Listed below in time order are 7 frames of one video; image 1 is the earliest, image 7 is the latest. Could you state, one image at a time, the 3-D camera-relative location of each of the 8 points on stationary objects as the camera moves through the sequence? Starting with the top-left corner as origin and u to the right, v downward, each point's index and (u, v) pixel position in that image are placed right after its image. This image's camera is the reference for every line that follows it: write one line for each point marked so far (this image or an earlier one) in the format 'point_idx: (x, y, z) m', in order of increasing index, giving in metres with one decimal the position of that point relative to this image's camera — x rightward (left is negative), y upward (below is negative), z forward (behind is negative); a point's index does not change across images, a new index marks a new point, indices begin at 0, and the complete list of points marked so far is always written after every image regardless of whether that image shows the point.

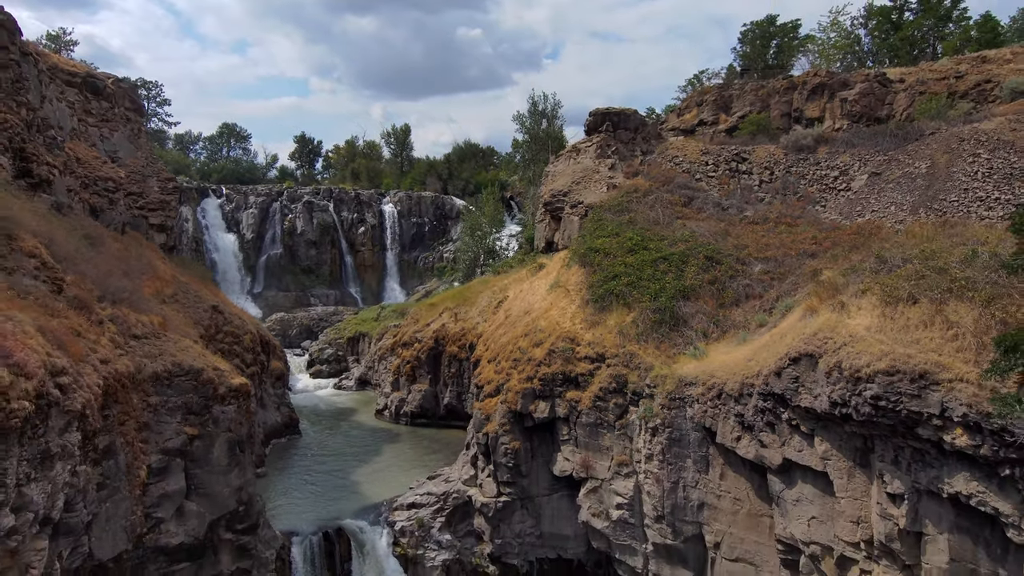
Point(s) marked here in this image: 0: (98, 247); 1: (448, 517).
0: (-11.1, +1.1, +14.1) m
1: (-2.0, -7.3, +16.6) m
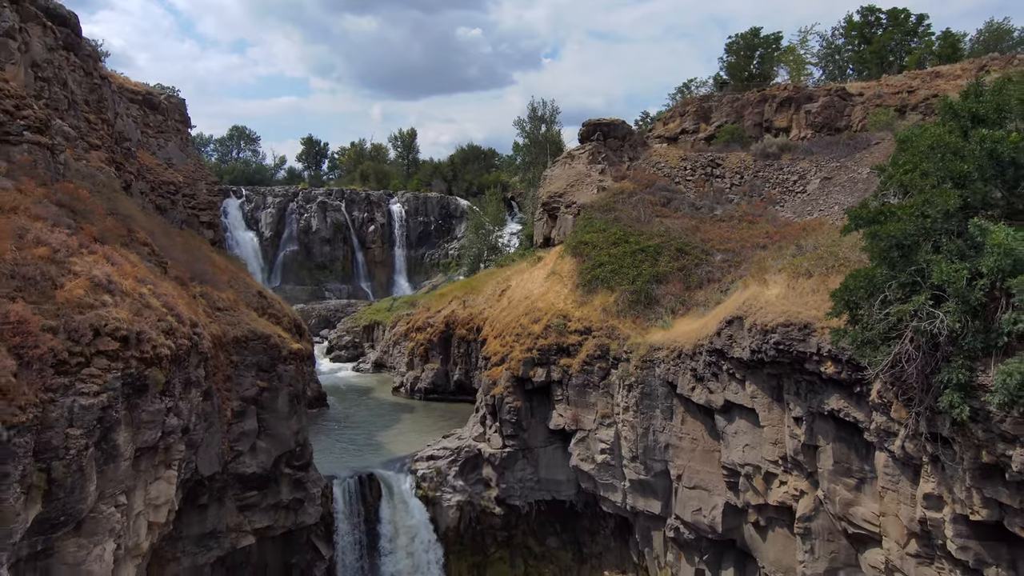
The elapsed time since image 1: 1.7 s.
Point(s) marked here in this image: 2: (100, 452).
0: (-11.0, +1.6, +17.3) m
1: (-1.9, -6.8, +19.8) m
2: (-6.8, -2.7, +8.6) m
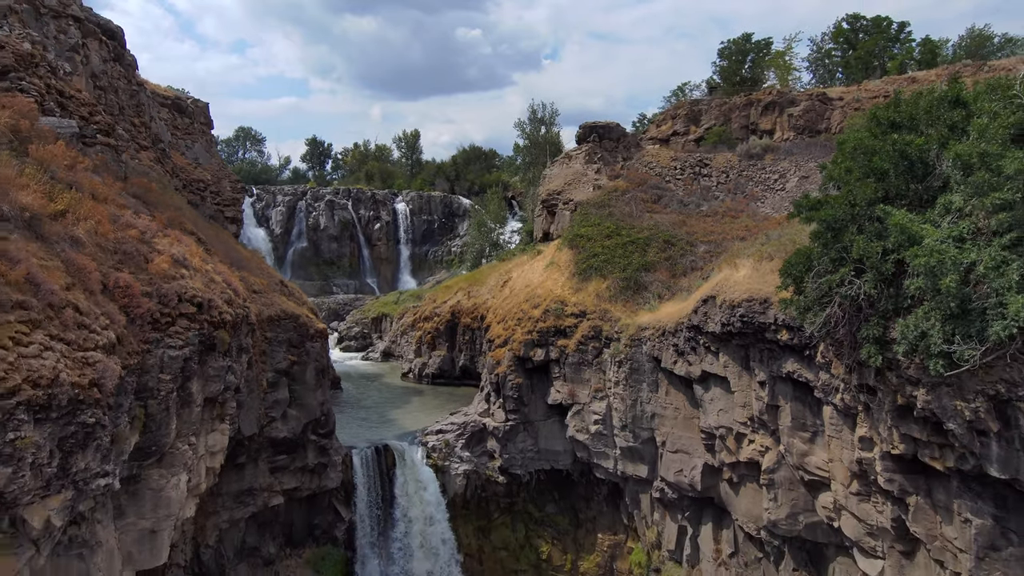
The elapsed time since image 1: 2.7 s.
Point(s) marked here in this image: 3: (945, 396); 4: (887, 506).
0: (-10.9, +2.1, +19.3) m
1: (-1.9, -6.3, +21.7) m
2: (-6.7, -2.2, +10.5) m
3: (+7.6, -1.9, +9.2) m
4: (+8.3, -4.8, +11.5) m
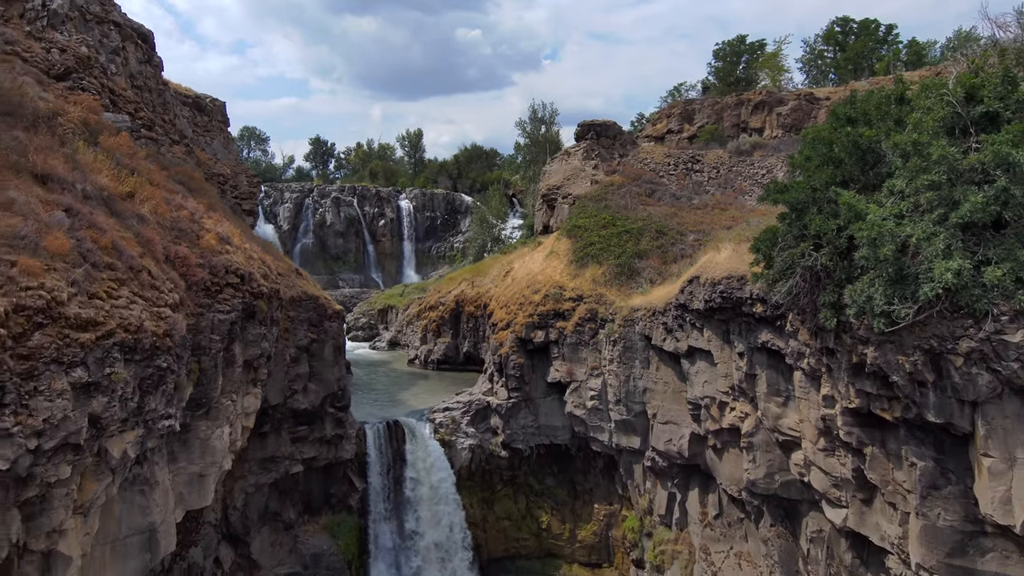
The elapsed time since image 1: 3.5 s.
0: (-10.8, +2.7, +20.8) m
1: (-1.8, -5.7, +23.2) m
2: (-6.6, -1.6, +12.0) m
3: (+7.7, -1.3, +10.7) m
4: (+8.4, -4.3, +13.0) m
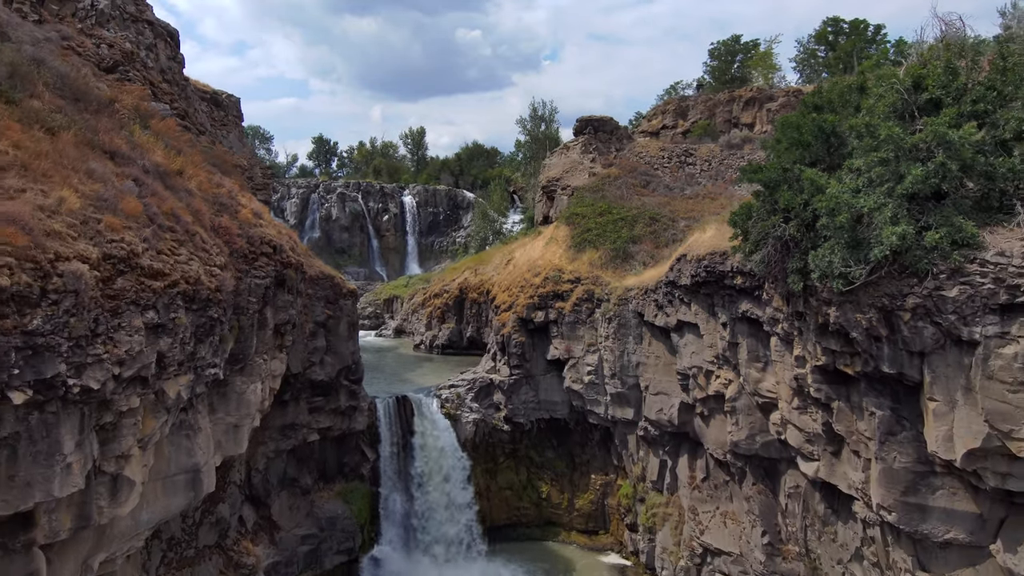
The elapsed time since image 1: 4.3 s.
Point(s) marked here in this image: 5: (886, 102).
0: (-10.8, +3.5, +22.2) m
1: (-1.7, -4.9, +24.6) m
2: (-6.5, -0.8, +13.4) m
3: (+7.8, -0.5, +12.1) m
4: (+8.5, -3.5, +14.5) m
5: (+8.4, +4.2, +11.8) m
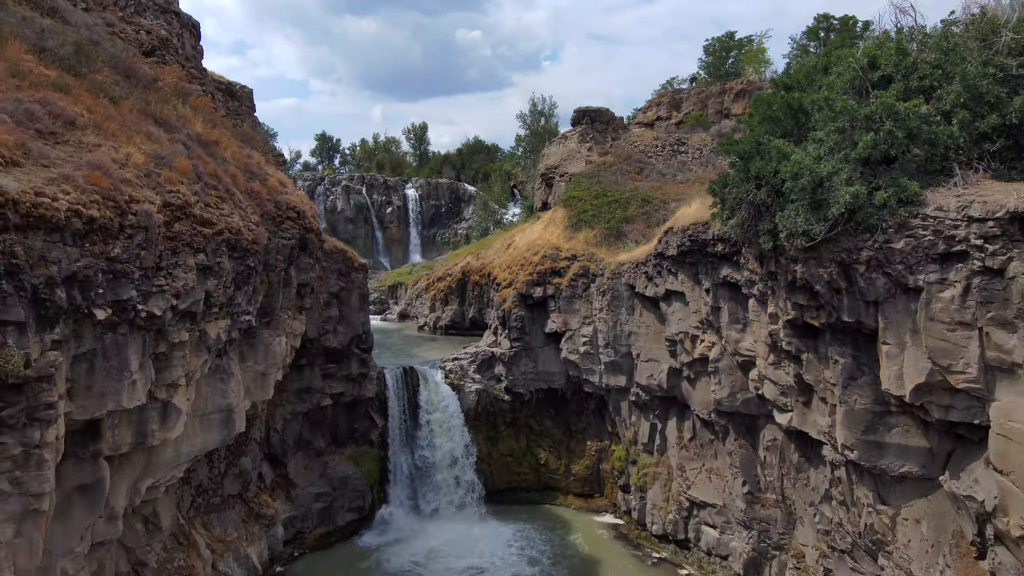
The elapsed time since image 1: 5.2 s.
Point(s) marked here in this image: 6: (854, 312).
0: (-10.7, +4.5, +23.7) m
1: (-1.7, -3.8, +26.1) m
2: (-6.5, +0.3, +14.9) m
3: (+7.8, +0.6, +13.6) m
4: (+8.5, -2.4, +15.9) m
5: (+8.4, +5.3, +13.3) m
6: (+8.7, -0.6, +13.3) m
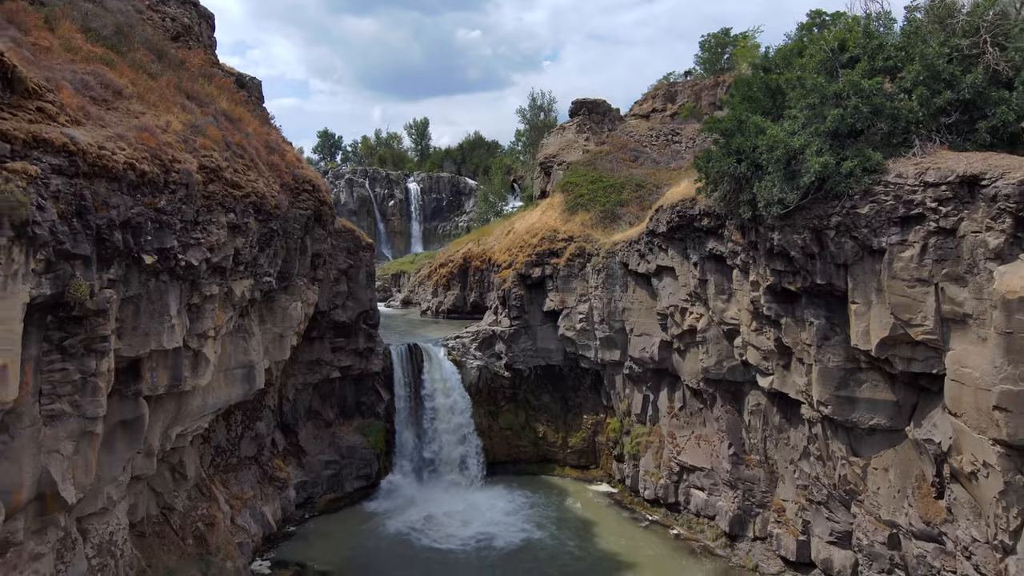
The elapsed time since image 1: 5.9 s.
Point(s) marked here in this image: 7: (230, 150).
0: (-10.8, +5.5, +24.8) m
1: (-1.7, -2.8, +27.3) m
2: (-6.5, +1.3, +16.1) m
3: (+7.7, +1.6, +14.7) m
4: (+8.5, -1.4, +17.1) m
5: (+8.4, +6.3, +14.4) m
6: (+8.7, +0.4, +14.5) m
7: (-6.8, +3.3, +12.7) m
